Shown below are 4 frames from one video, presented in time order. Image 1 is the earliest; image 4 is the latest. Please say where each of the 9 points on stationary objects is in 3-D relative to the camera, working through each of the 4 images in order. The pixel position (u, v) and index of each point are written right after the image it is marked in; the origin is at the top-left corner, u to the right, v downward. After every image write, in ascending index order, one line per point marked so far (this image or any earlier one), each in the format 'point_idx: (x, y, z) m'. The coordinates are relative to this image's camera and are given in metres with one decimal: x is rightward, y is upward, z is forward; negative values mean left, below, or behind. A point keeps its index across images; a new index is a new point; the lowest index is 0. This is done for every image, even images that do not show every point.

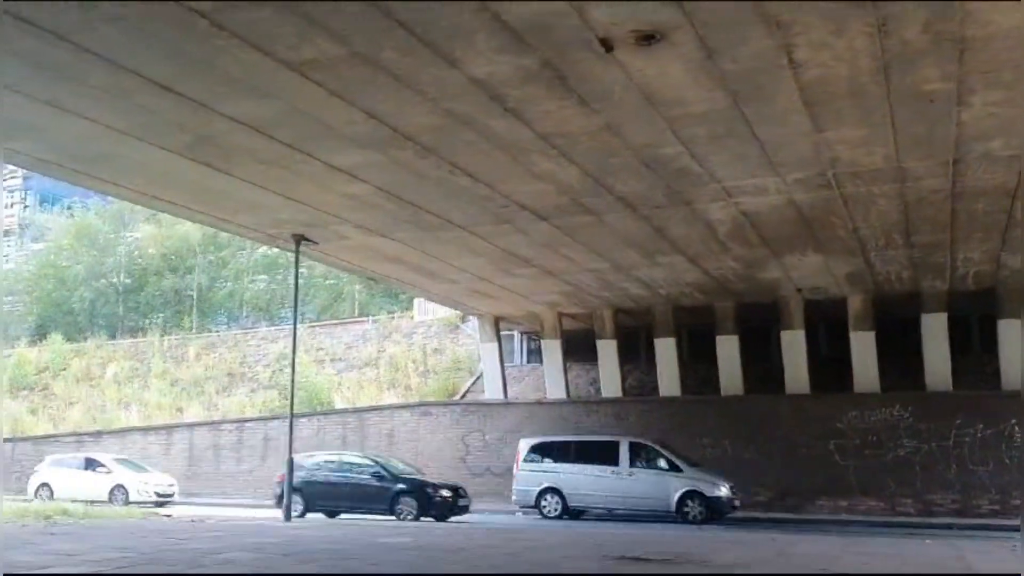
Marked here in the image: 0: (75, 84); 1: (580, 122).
0: (-5.2, +2.5, +11.8) m
1: (+0.9, +2.2, +13.0) m
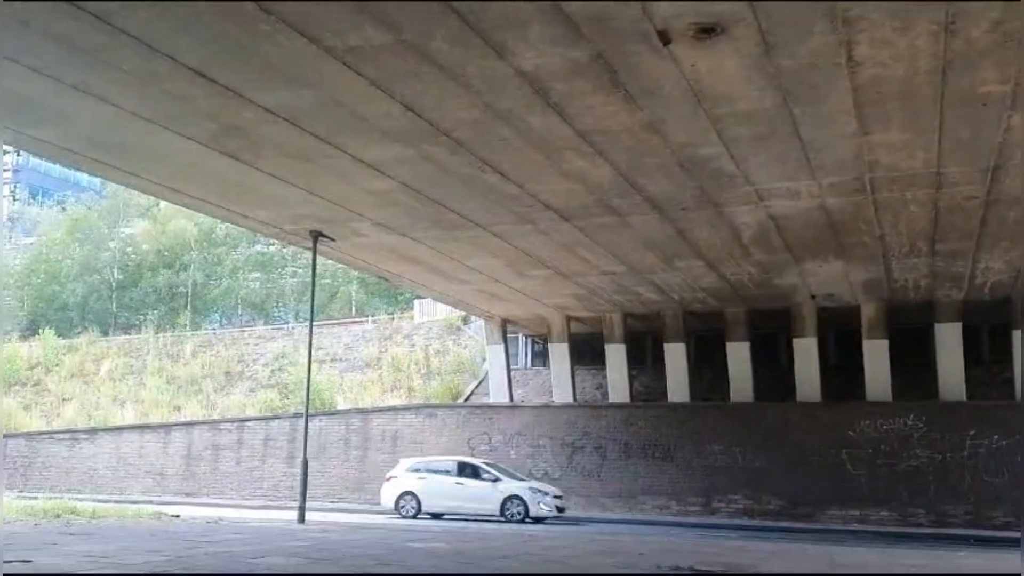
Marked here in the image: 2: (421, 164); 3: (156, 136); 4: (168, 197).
0: (-4.7, +2.6, +11.4) m
1: (+1.4, +2.2, +12.7) m
2: (-1.4, +1.9, +14.9) m
3: (-5.0, +2.1, +13.9) m
4: (-6.0, +1.6, +17.1) m
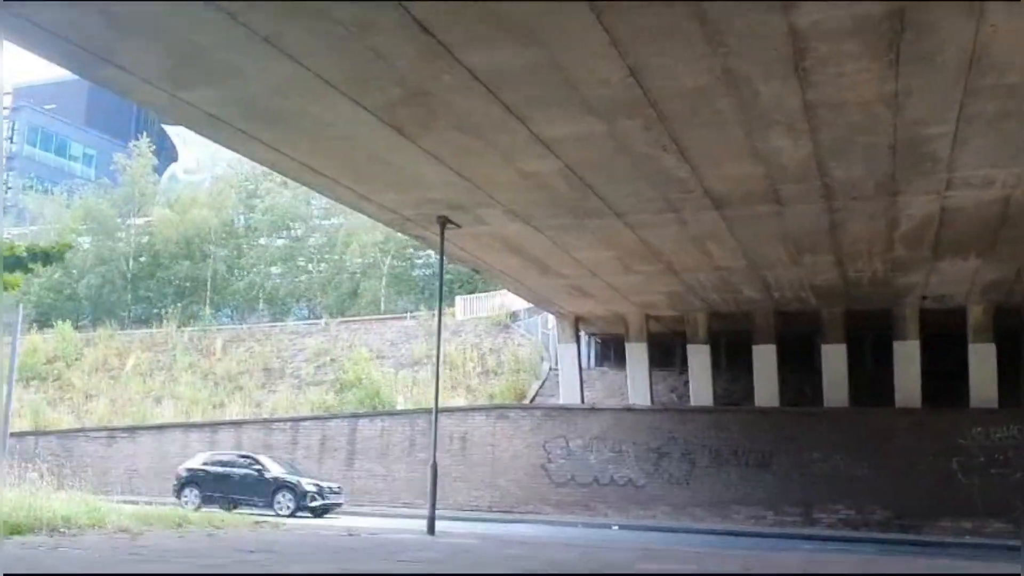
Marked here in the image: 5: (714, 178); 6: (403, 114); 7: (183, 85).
0: (-1.9, +2.7, +9.9) m
1: (+4.1, +2.3, +11.4) m
2: (+1.2, +2.0, +13.6) m
3: (-2.3, +2.3, +12.4) m
4: (-3.4, +1.8, +15.6) m
5: (+3.1, +1.7, +15.0) m
6: (-1.4, +2.2, +12.7) m
7: (-4.0, +2.5, +11.8) m
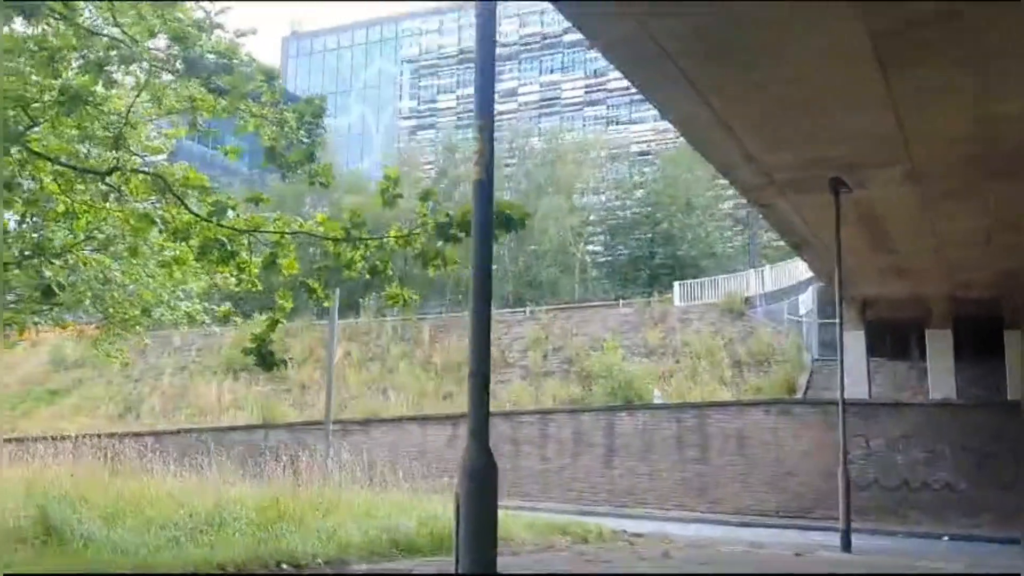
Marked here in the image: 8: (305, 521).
0: (+3.3, +3.1, +7.5) m
1: (+9.5, +2.7, +8.3) m
2: (+6.9, +2.4, +10.8) m
3: (+3.2, +2.7, +10.0) m
4: (+2.5, +2.1, +13.3) m
5: (+8.9, +2.1, +12.1) m
6: (+4.2, +2.6, +10.2) m
7: (+1.5, +2.8, +9.6) m
8: (-2.3, -2.6, +11.0) m
